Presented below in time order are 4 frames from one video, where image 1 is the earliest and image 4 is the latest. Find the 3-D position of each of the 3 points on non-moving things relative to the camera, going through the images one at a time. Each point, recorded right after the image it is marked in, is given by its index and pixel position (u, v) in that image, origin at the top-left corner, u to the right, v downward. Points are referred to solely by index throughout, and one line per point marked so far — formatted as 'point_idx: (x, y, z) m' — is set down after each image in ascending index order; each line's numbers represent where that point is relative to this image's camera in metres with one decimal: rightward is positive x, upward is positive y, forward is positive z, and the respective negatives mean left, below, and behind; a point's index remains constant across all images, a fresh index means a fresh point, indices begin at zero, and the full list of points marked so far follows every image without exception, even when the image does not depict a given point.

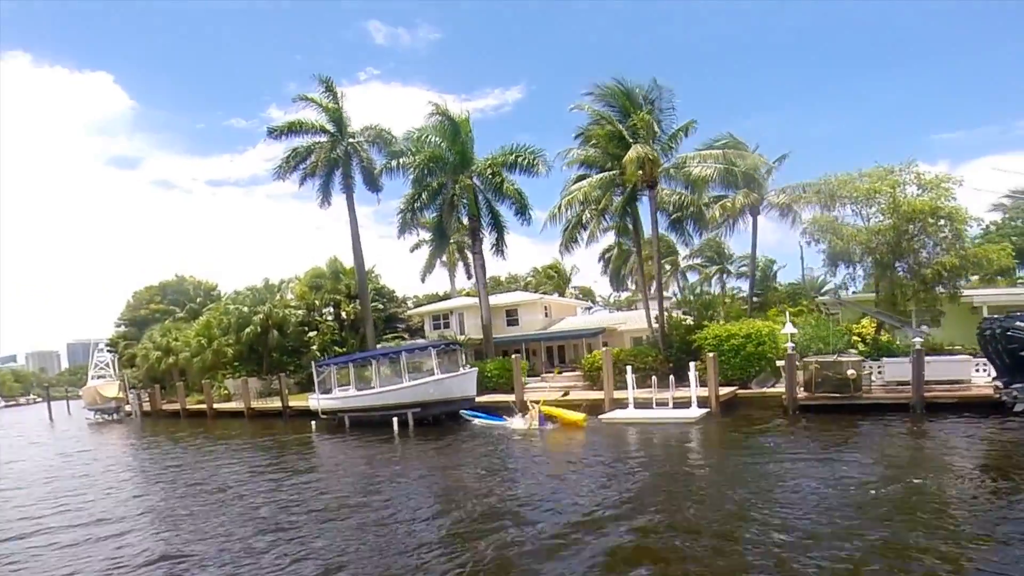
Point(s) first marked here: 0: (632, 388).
0: (+3.4, -2.6, +19.2) m
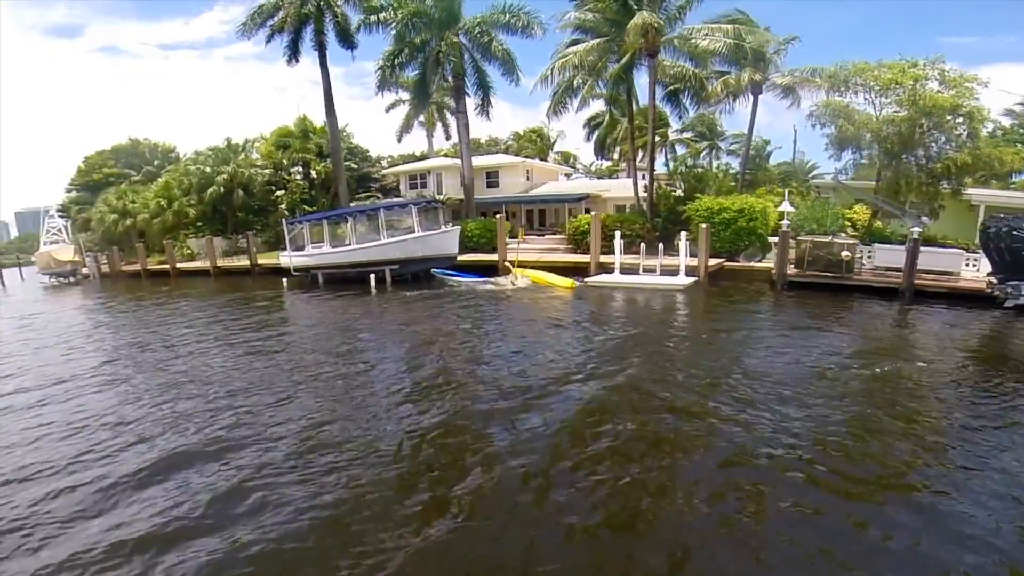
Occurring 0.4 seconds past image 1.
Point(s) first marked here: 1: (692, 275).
0: (+3.0, +0.8, +18.8) m
1: (+4.9, +0.3, +19.2) m
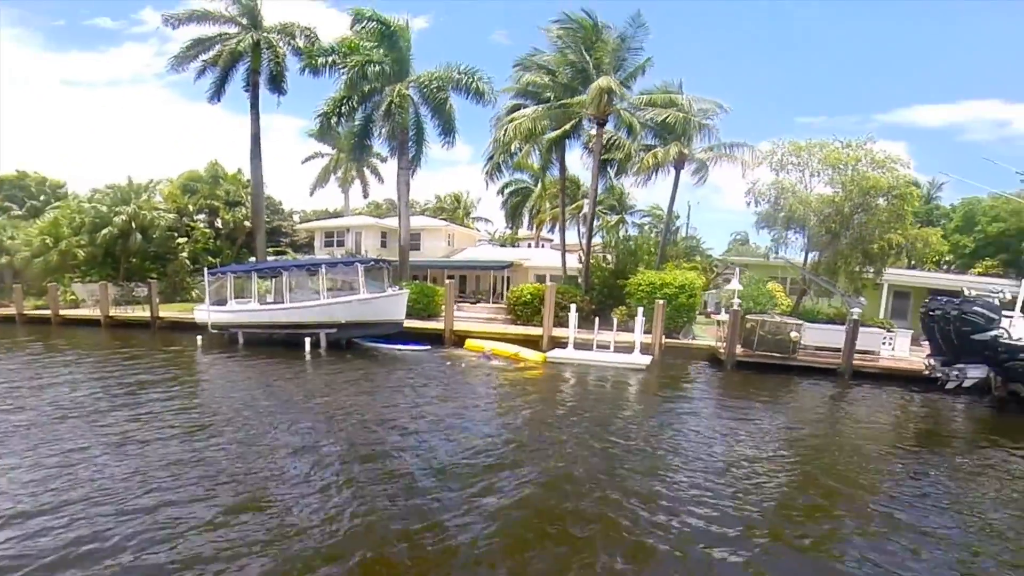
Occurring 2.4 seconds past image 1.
0: (+1.5, -1.0, +18.2) m
1: (+3.3, -1.7, +18.8) m
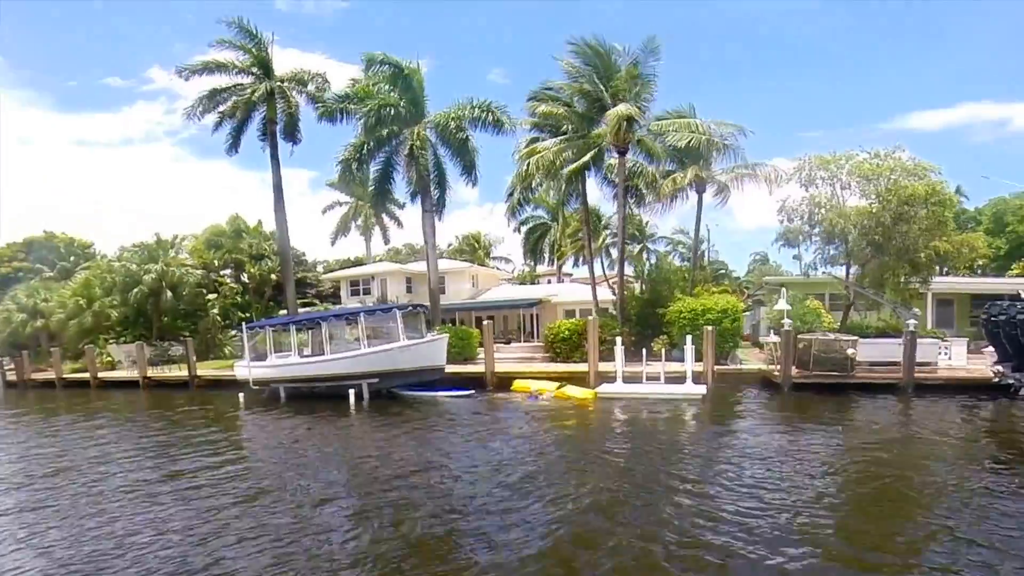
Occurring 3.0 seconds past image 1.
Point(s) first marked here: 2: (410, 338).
0: (+2.6, -1.8, +17.8) m
1: (+4.5, -2.4, +18.4) m
2: (-2.8, -1.2, +18.0) m
